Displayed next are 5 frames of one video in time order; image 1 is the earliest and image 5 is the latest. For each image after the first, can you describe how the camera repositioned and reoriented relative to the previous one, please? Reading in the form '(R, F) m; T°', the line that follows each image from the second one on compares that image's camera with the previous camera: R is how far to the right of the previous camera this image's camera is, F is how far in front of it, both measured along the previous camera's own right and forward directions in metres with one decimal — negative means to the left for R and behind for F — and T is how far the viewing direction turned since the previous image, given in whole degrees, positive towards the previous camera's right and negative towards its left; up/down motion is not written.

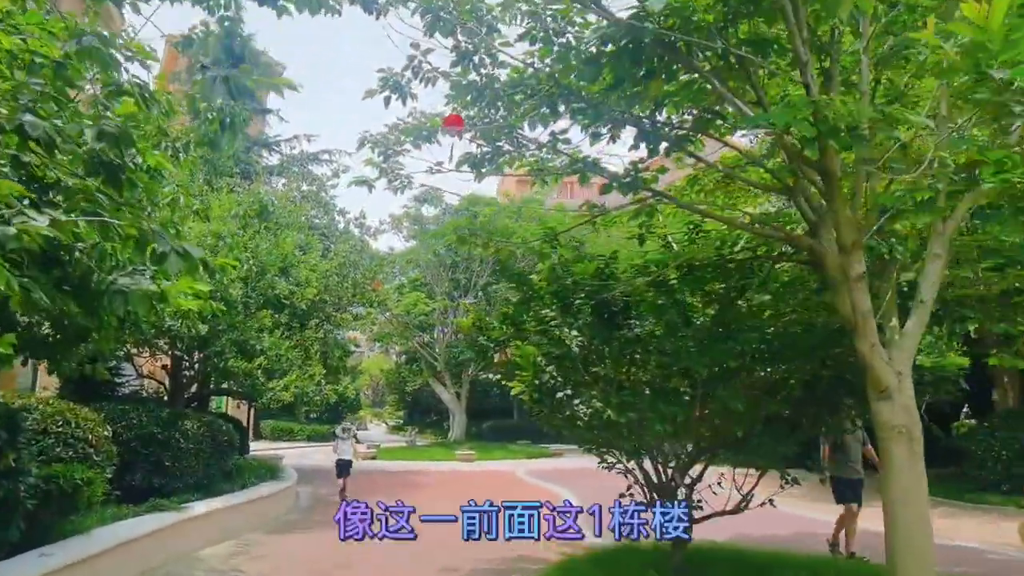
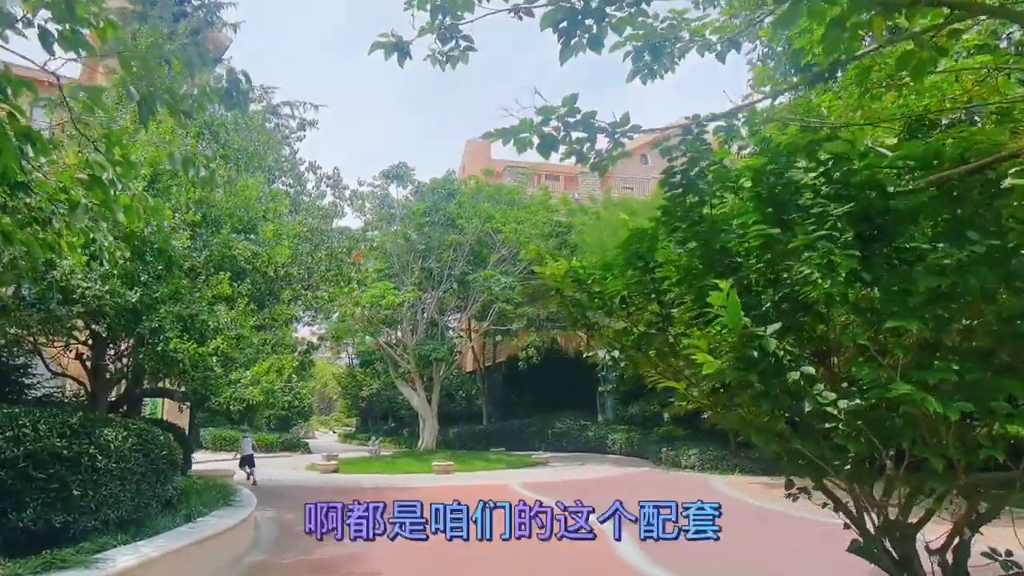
(-1.0, +2.6) m; +4°
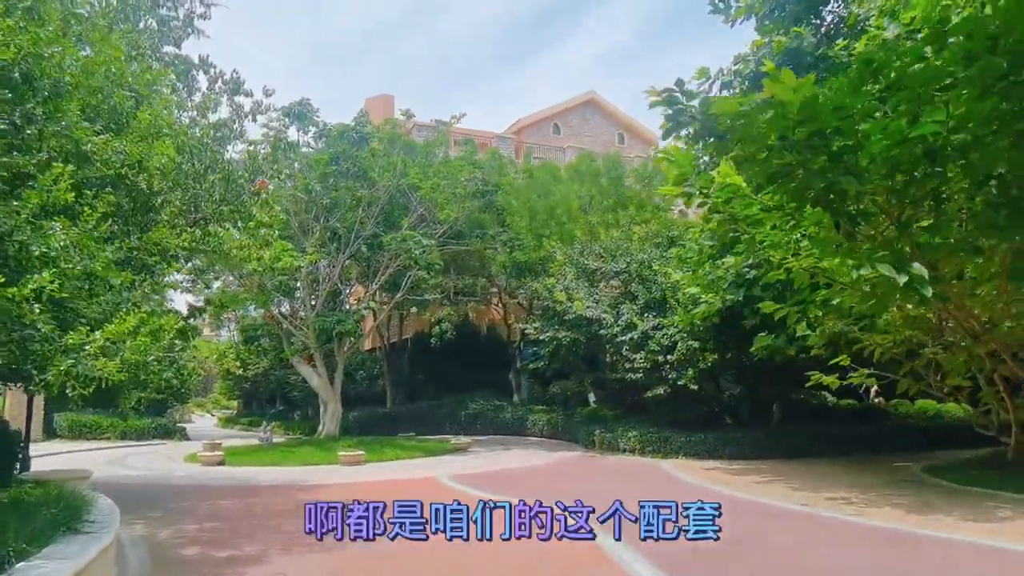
(-0.8, +2.4) m; +9°
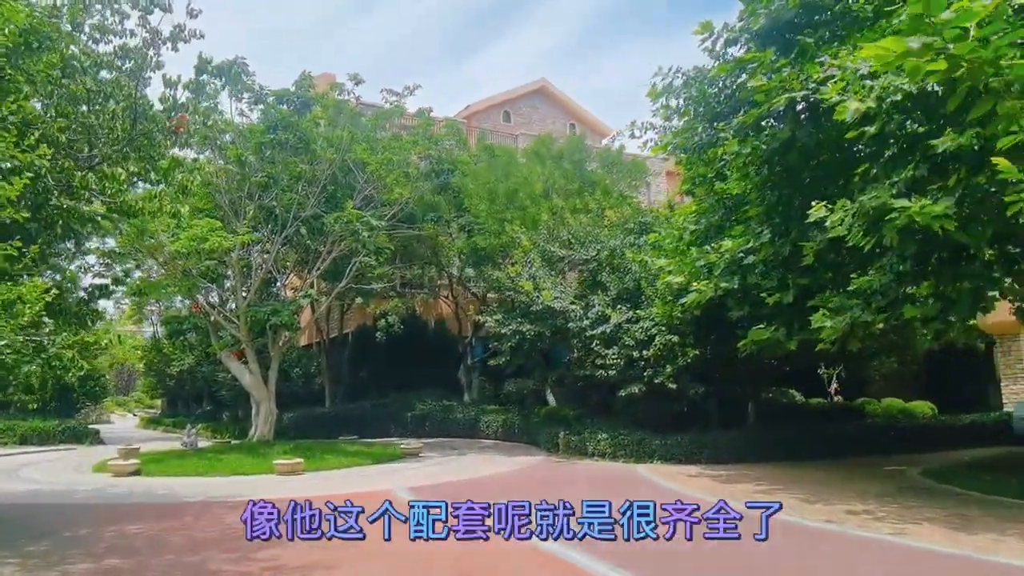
(-0.5, +1.7) m; +5°
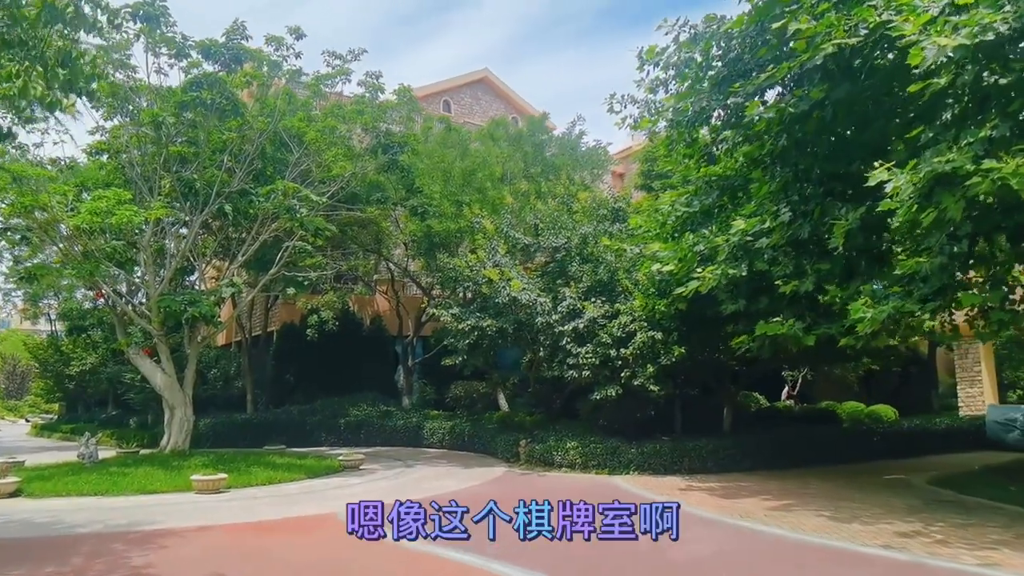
(-0.7, +1.8) m; +6°
